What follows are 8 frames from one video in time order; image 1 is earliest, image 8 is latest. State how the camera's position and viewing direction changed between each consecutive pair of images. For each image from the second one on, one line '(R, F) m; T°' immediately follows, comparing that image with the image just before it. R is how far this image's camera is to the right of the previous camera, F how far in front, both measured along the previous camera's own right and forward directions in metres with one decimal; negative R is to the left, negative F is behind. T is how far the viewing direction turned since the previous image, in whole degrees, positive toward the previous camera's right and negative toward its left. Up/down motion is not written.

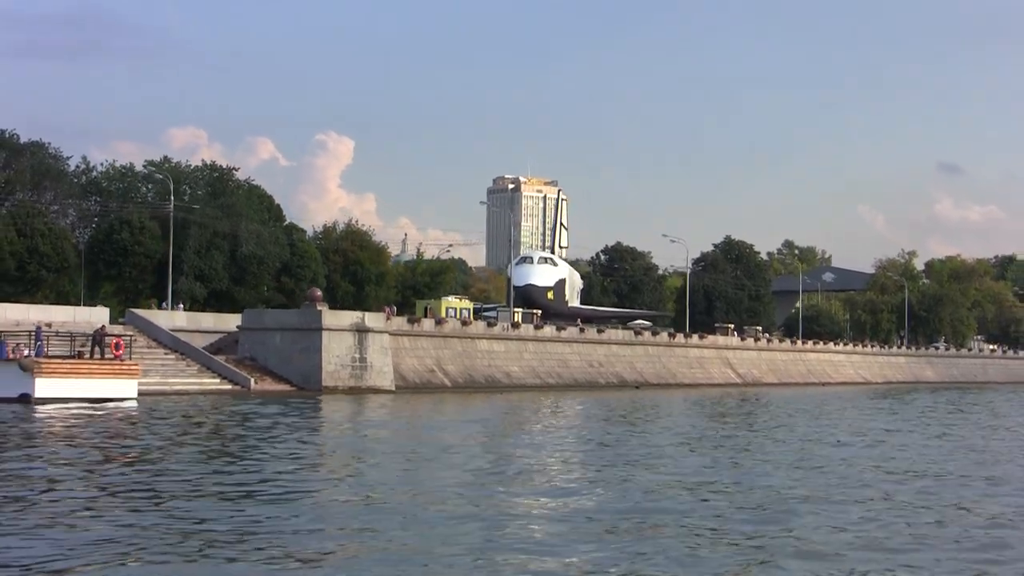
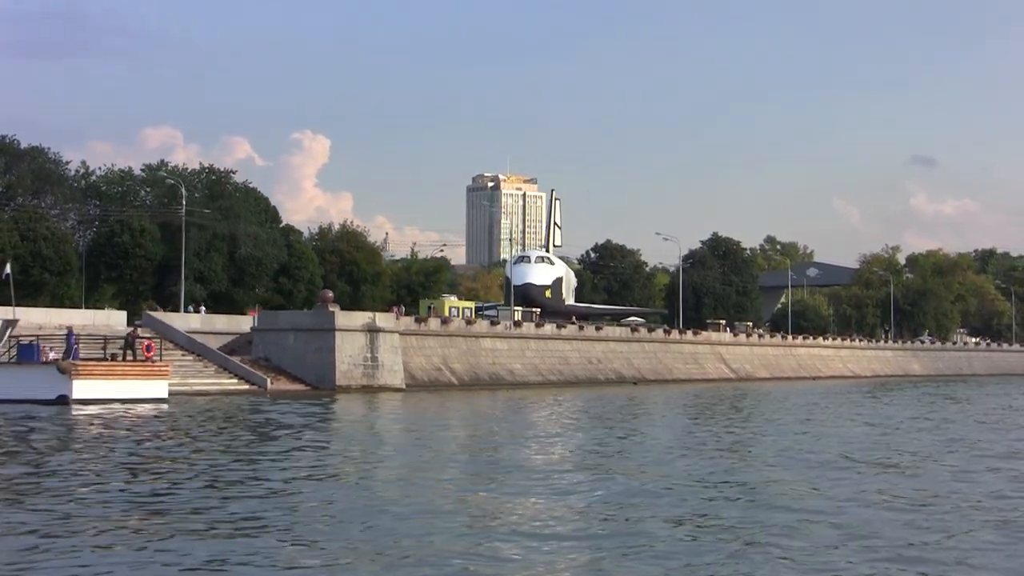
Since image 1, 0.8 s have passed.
(-0.7, -0.8) m; +1°
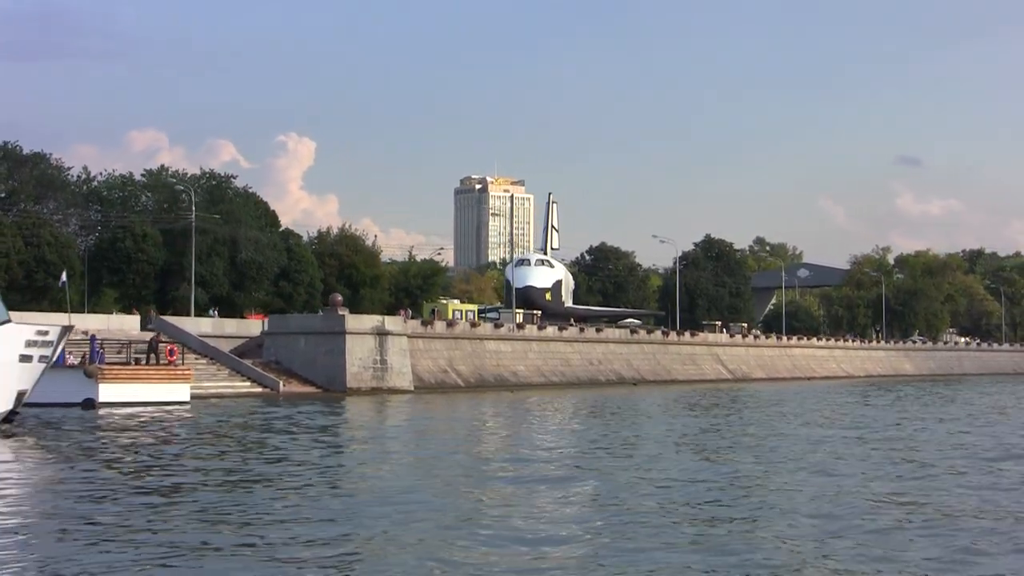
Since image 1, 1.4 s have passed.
(-0.5, -0.6) m; +1°
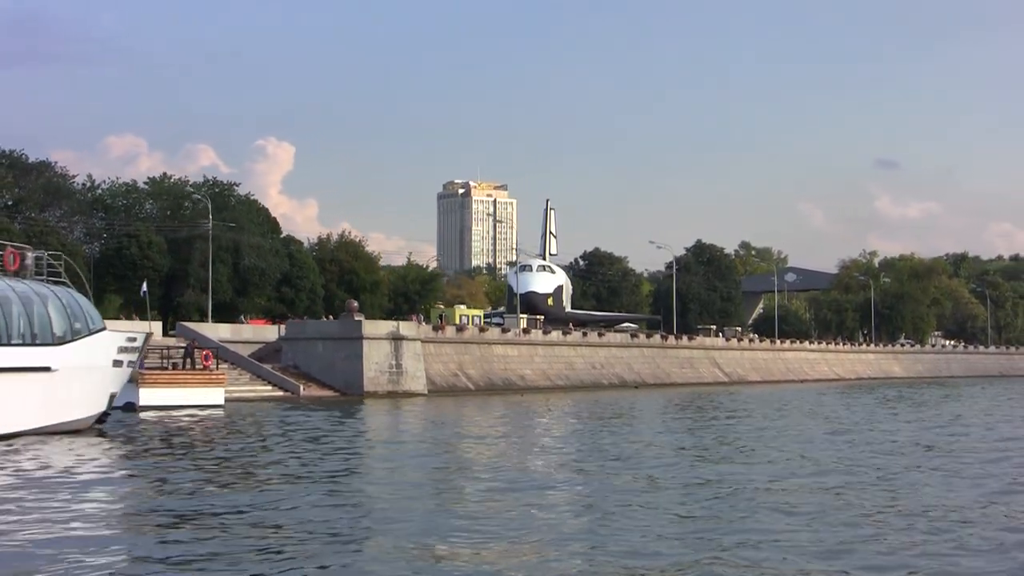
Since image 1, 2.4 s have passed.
(-0.8, -1.0) m; +1°
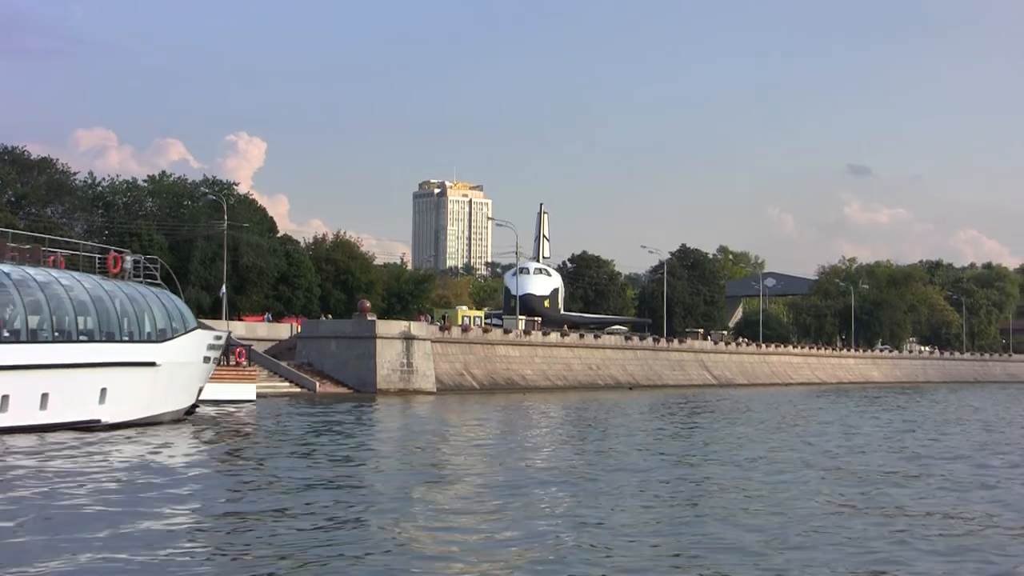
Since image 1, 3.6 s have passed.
(-1.0, -1.2) m; +1°
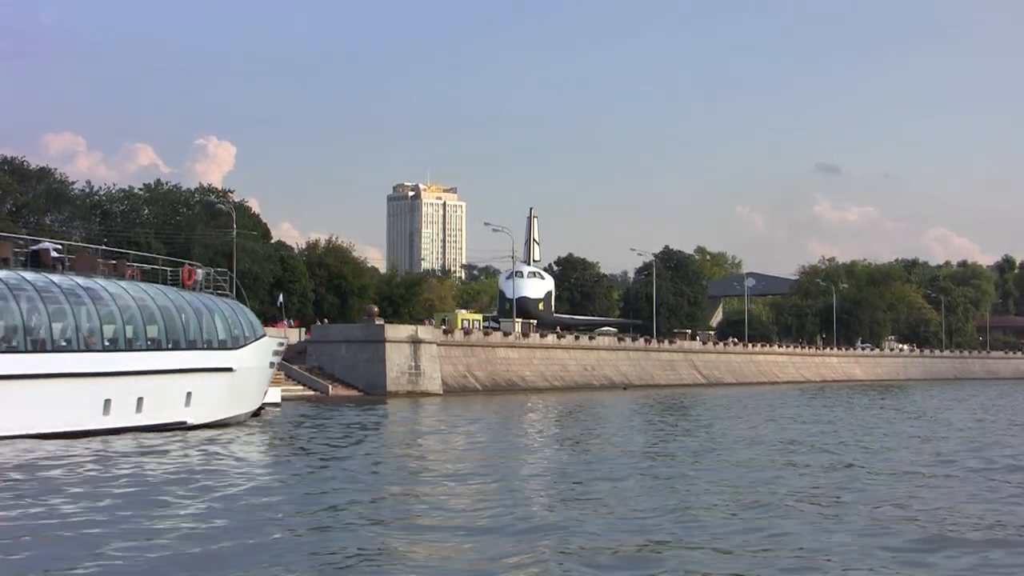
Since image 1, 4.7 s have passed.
(-0.8, -1.2) m; +1°
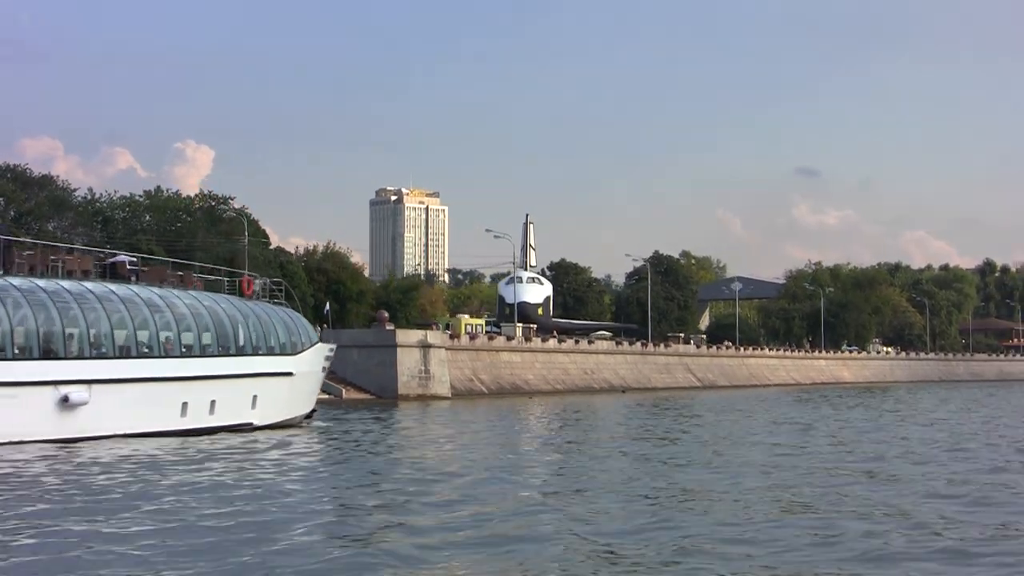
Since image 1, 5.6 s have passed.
(-0.8, -0.9) m; +1°
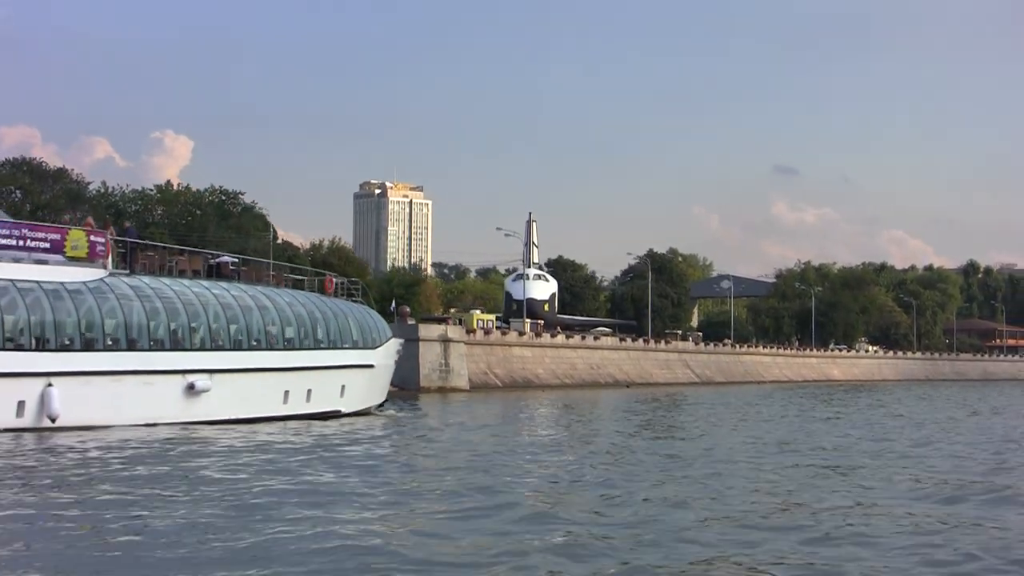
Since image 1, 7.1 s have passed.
(-1.1, -1.4) m; +1°
